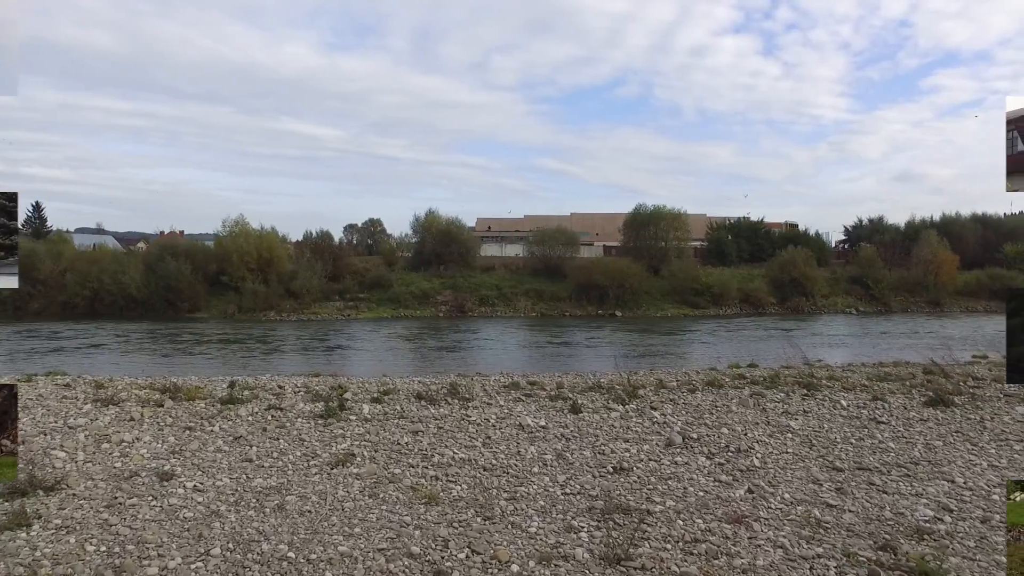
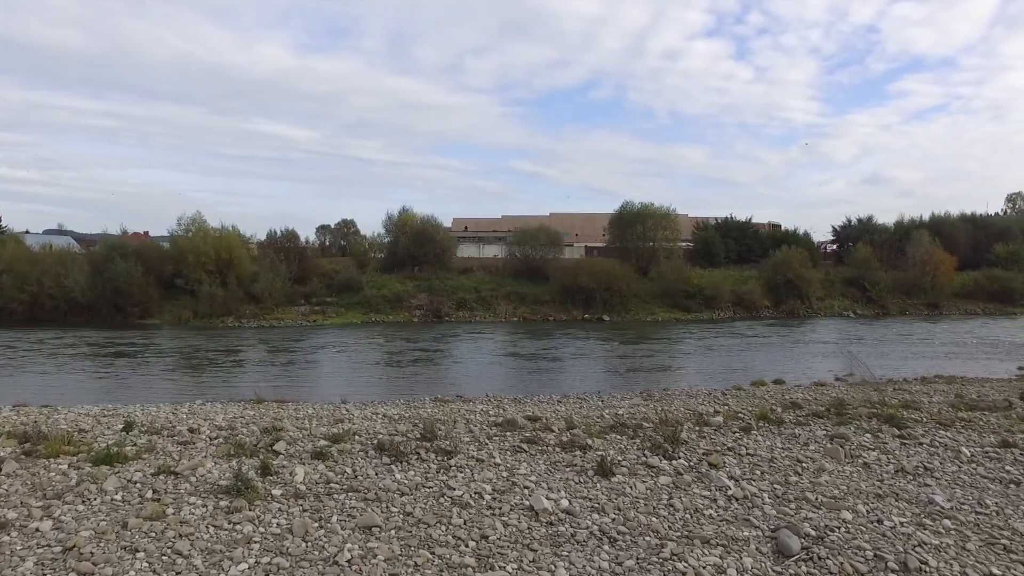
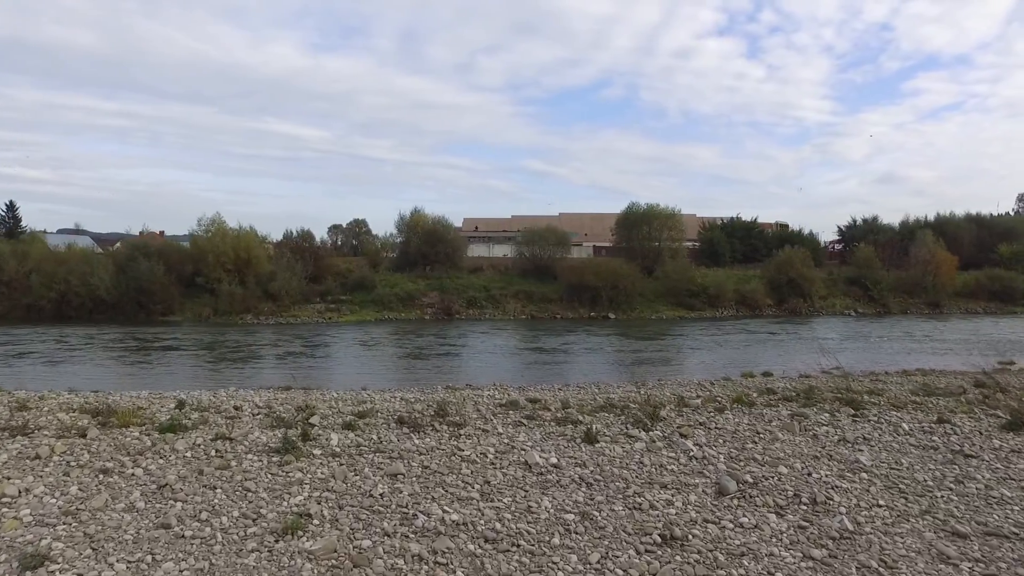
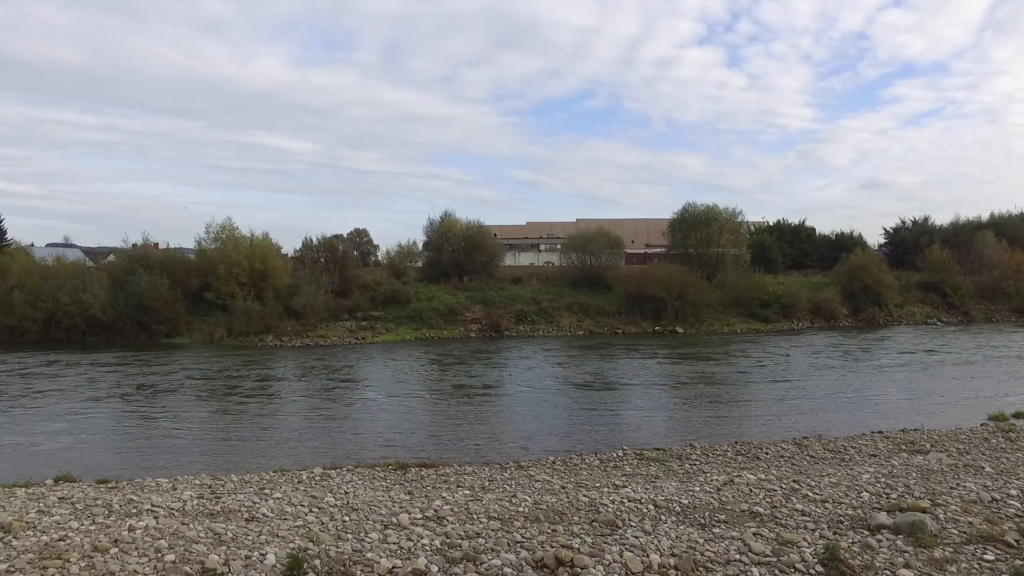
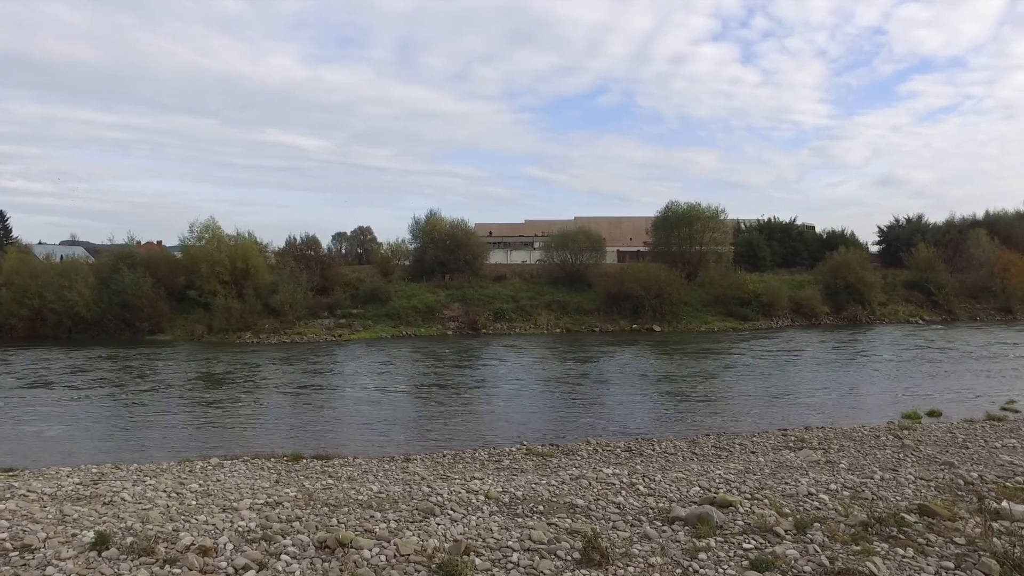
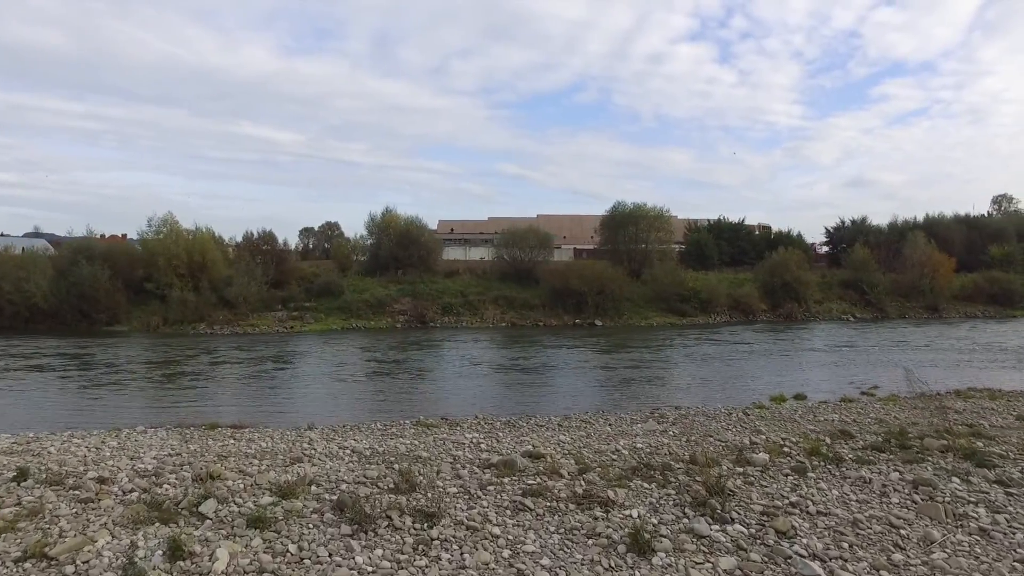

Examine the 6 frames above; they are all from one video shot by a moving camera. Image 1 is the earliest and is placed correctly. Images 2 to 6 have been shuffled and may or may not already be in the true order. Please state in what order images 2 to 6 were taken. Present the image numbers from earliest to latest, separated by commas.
3, 2, 6, 5, 4
